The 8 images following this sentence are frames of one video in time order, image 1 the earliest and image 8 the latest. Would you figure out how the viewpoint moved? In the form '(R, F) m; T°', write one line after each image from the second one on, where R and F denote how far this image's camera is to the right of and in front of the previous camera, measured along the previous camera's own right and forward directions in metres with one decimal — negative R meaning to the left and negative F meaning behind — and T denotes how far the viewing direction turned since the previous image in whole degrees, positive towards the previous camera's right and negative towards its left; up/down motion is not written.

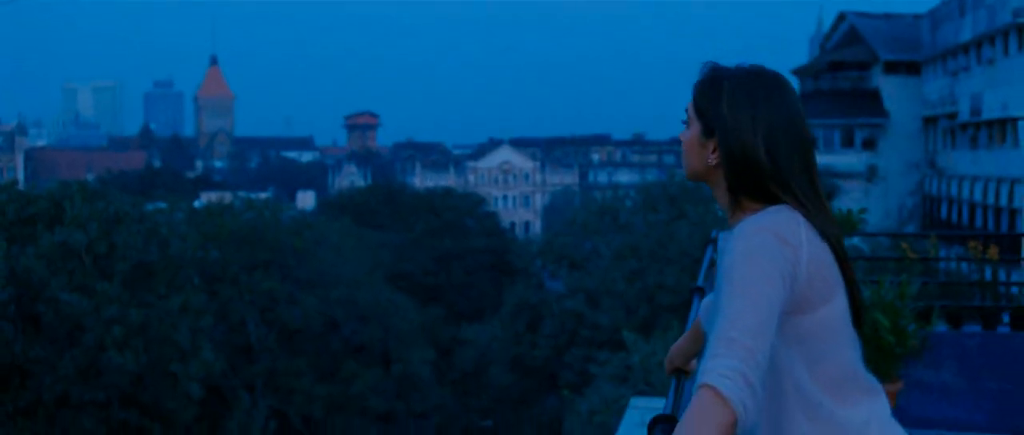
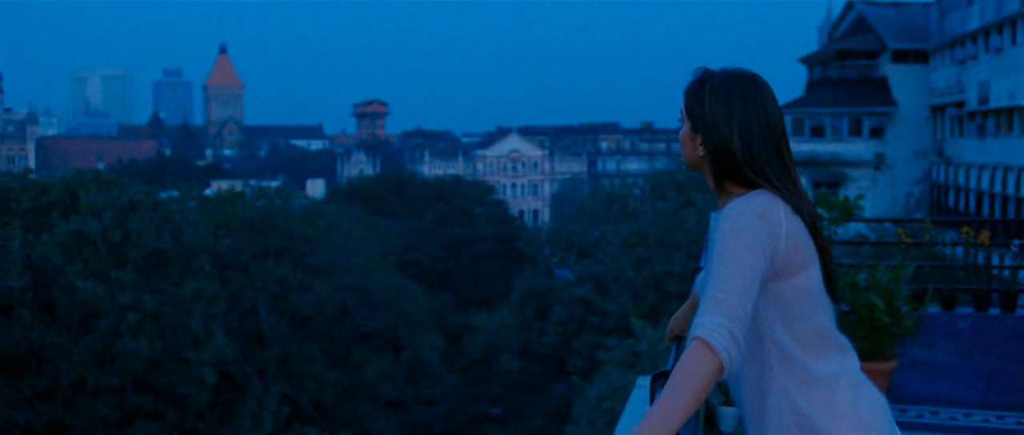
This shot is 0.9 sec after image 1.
(0.0, -0.2) m; -1°
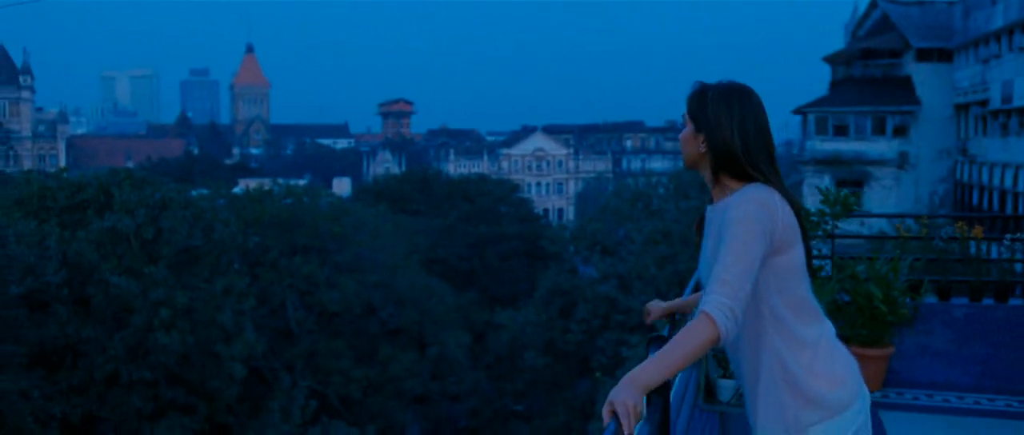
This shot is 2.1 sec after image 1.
(0.0, -0.4) m; -1°
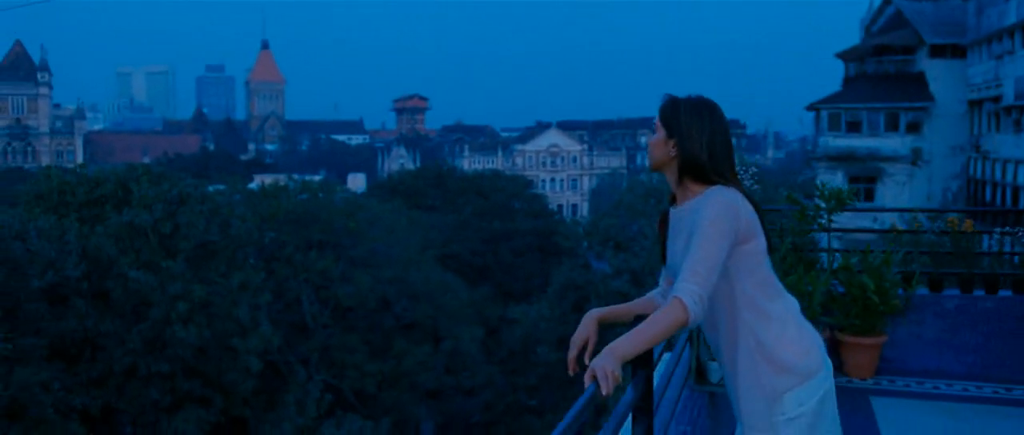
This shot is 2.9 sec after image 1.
(0.0, -0.2) m; -1°
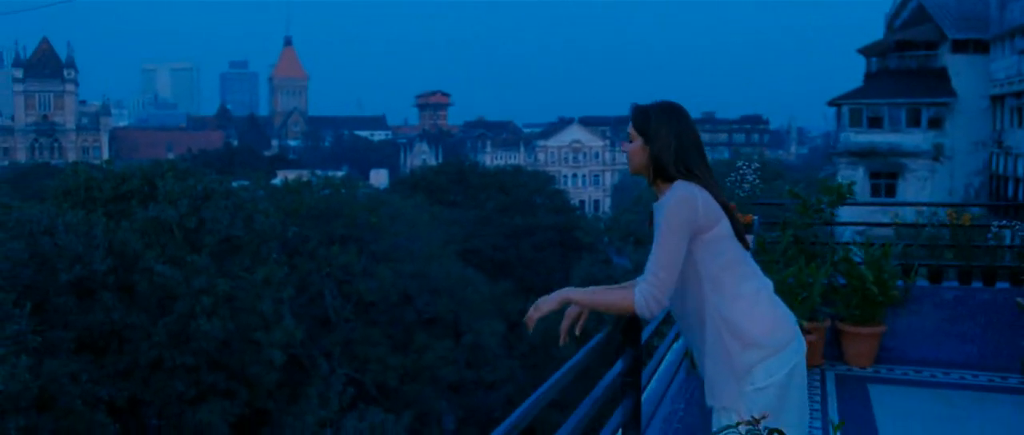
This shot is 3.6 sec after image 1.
(+0.1, -0.2) m; -1°
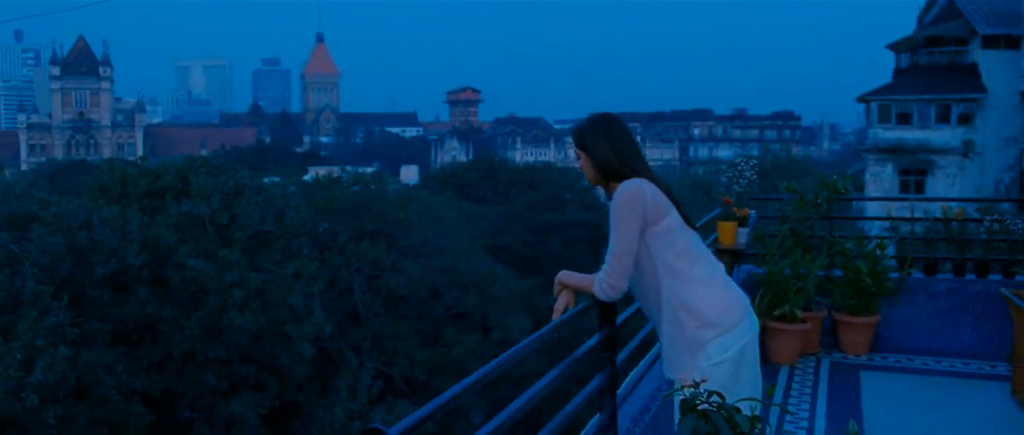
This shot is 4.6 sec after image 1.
(+0.1, -0.3) m; -2°
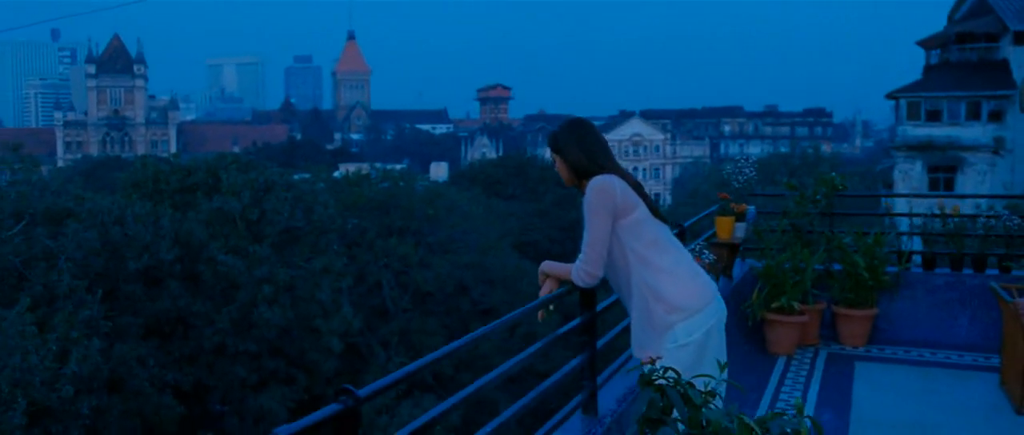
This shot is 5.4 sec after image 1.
(+0.1, -0.2) m; -2°
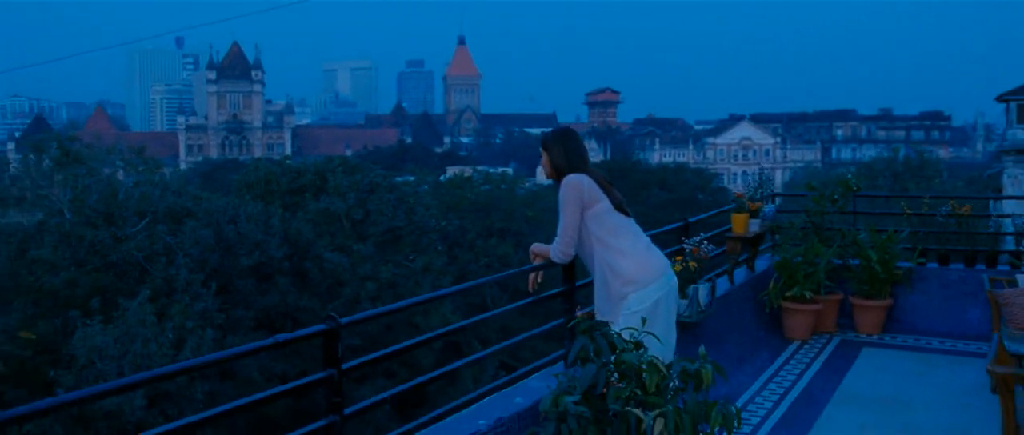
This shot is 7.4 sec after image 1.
(+0.4, -0.6) m; -6°
